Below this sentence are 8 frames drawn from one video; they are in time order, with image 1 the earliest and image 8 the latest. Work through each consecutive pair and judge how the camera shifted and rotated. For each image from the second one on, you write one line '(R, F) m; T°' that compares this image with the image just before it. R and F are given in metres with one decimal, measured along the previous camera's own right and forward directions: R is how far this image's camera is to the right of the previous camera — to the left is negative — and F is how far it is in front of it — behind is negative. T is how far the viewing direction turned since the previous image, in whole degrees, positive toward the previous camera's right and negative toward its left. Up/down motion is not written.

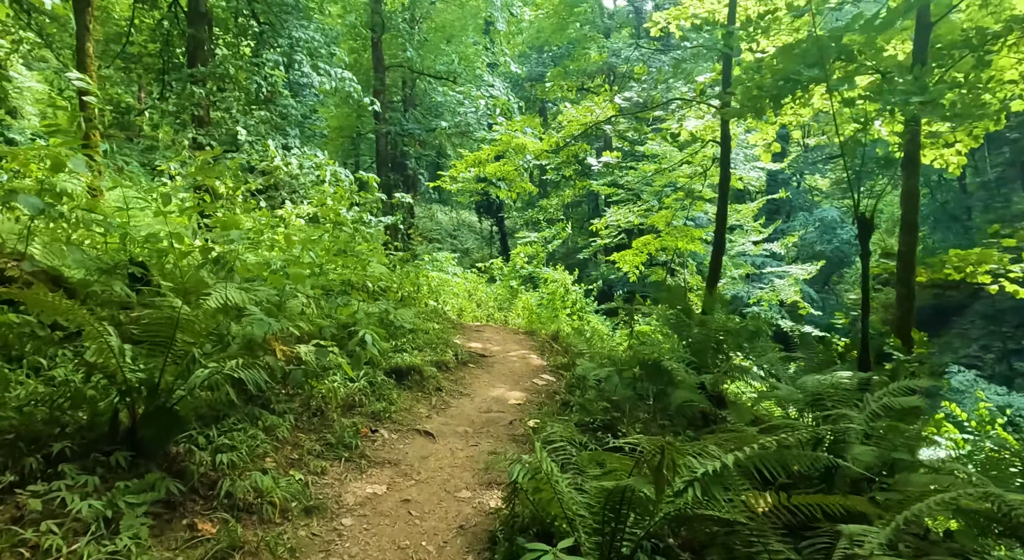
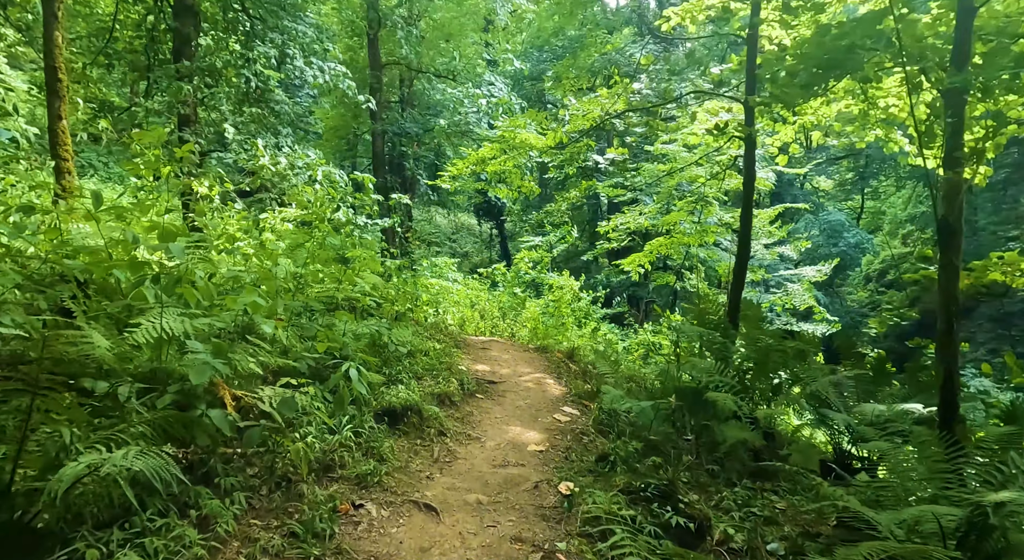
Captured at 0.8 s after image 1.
(-0.1, +0.5) m; 0°
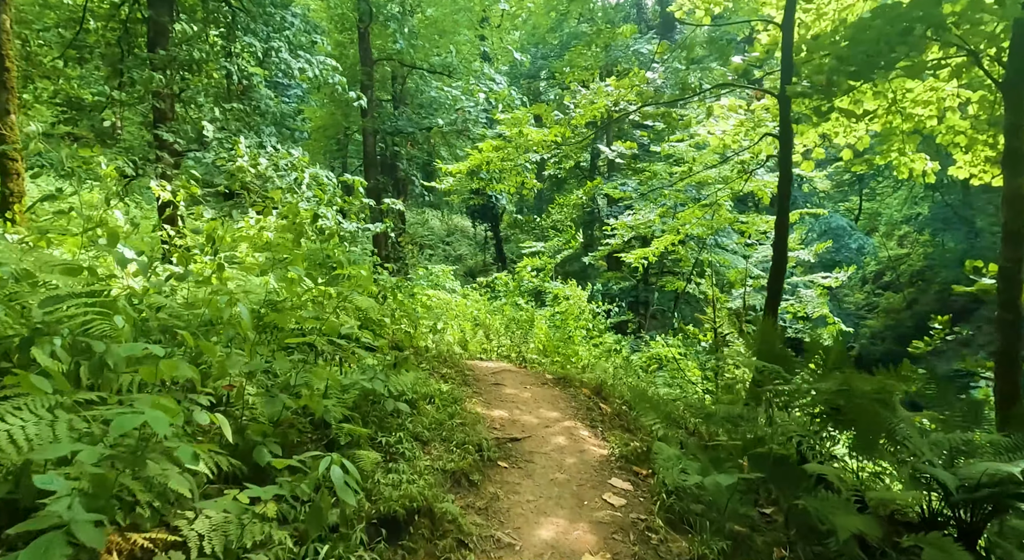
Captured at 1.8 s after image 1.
(-0.1, +0.6) m; +1°
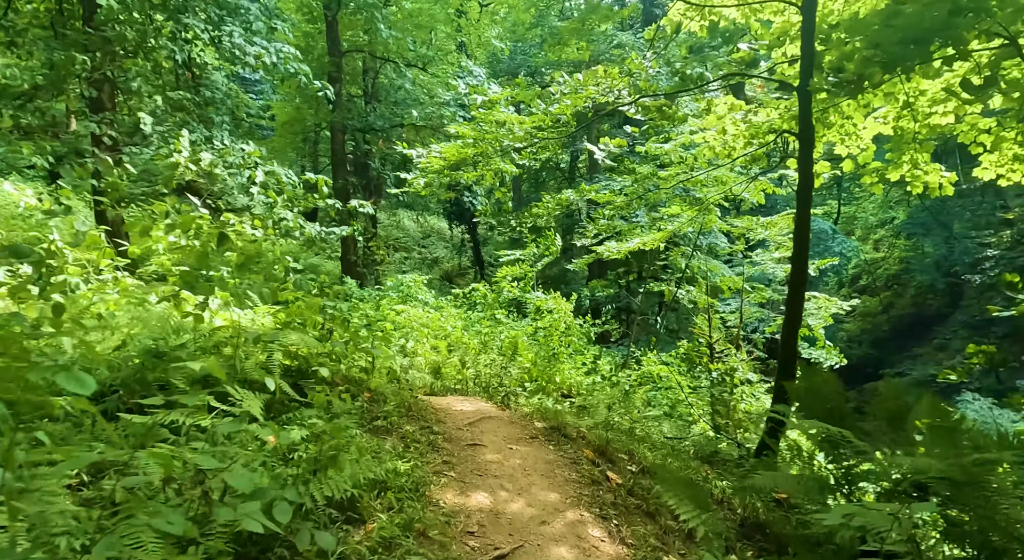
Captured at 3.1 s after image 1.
(0.0, +0.7) m; +2°
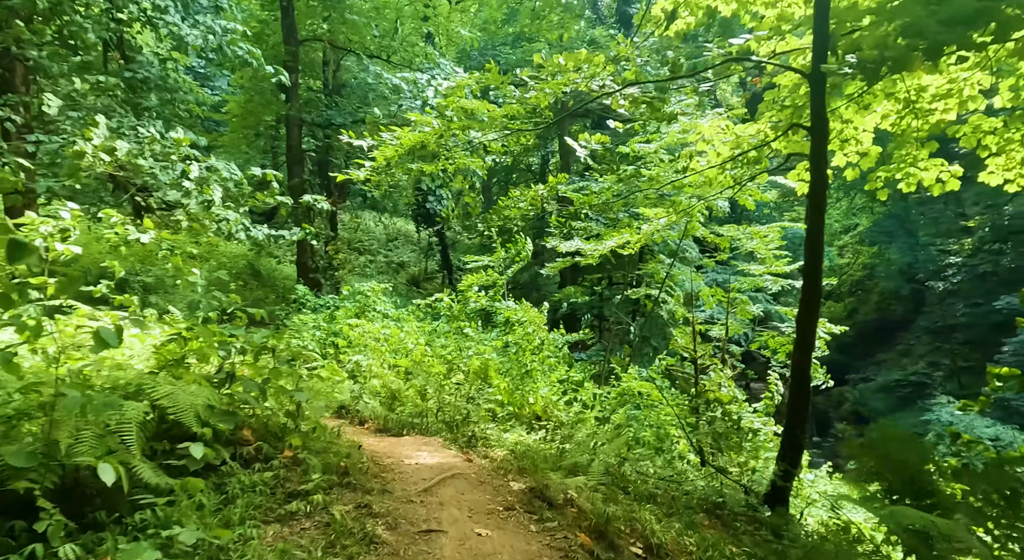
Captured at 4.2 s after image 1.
(0.0, +0.6) m; +3°
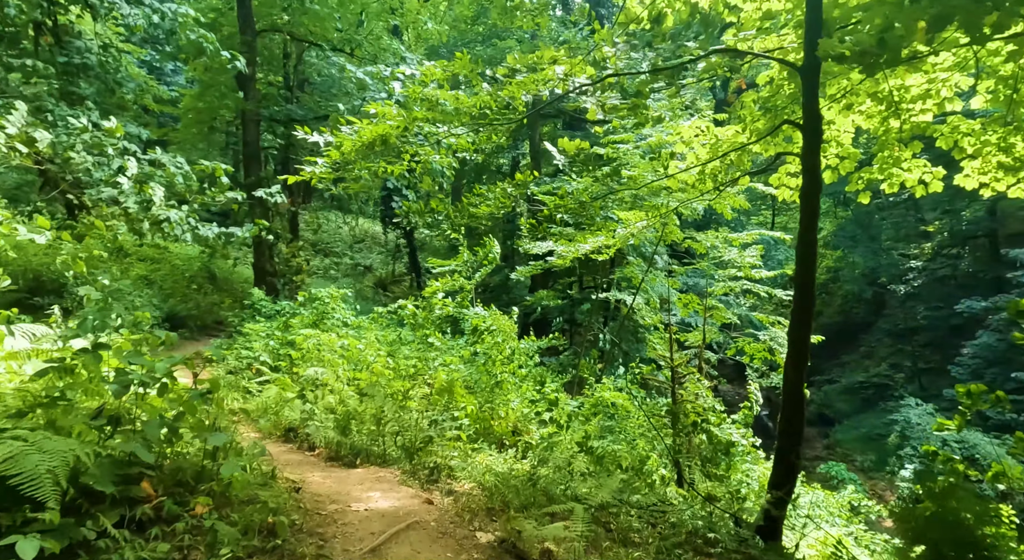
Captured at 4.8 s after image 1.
(0.0, +0.3) m; +3°
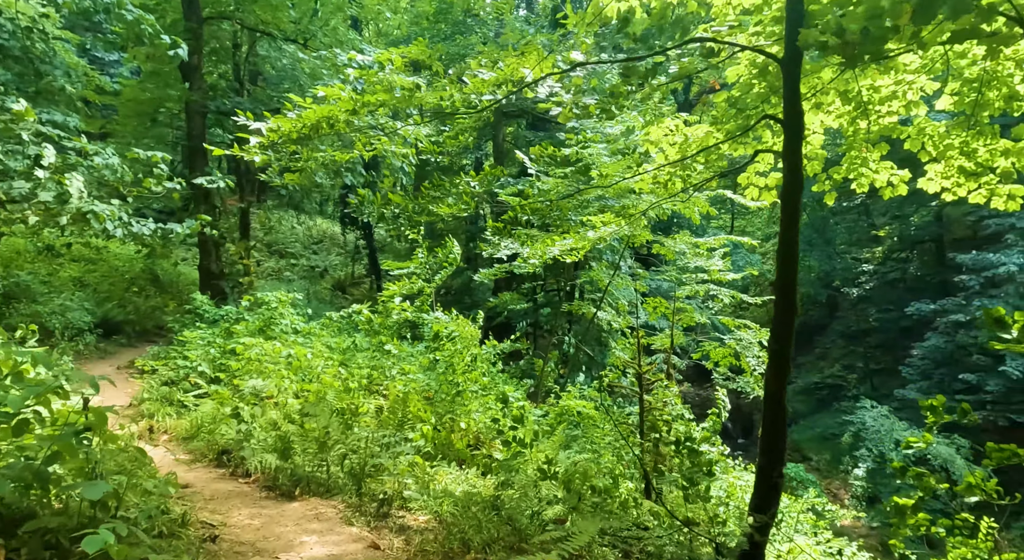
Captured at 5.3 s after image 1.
(0.0, +0.3) m; +3°
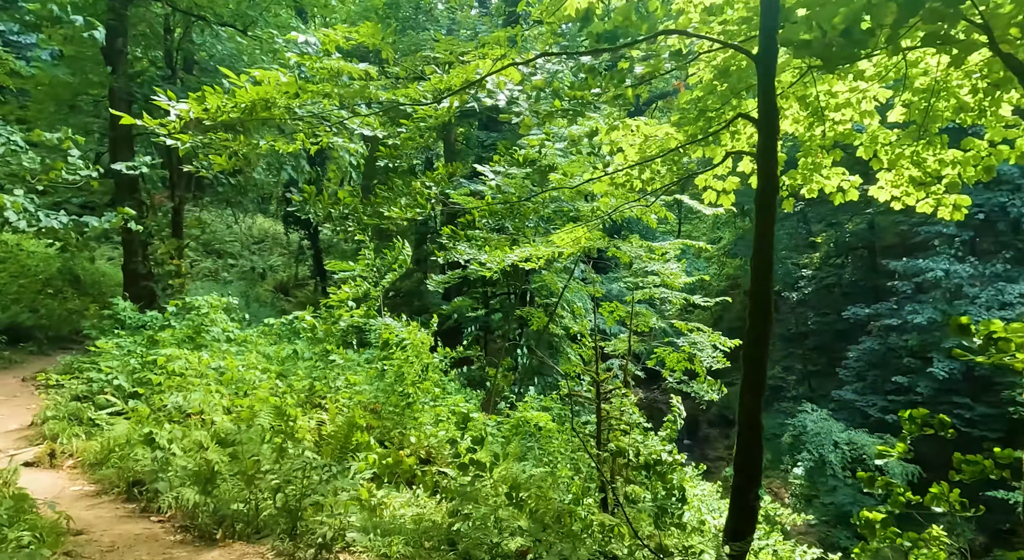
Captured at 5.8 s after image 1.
(0.0, +0.3) m; +4°
